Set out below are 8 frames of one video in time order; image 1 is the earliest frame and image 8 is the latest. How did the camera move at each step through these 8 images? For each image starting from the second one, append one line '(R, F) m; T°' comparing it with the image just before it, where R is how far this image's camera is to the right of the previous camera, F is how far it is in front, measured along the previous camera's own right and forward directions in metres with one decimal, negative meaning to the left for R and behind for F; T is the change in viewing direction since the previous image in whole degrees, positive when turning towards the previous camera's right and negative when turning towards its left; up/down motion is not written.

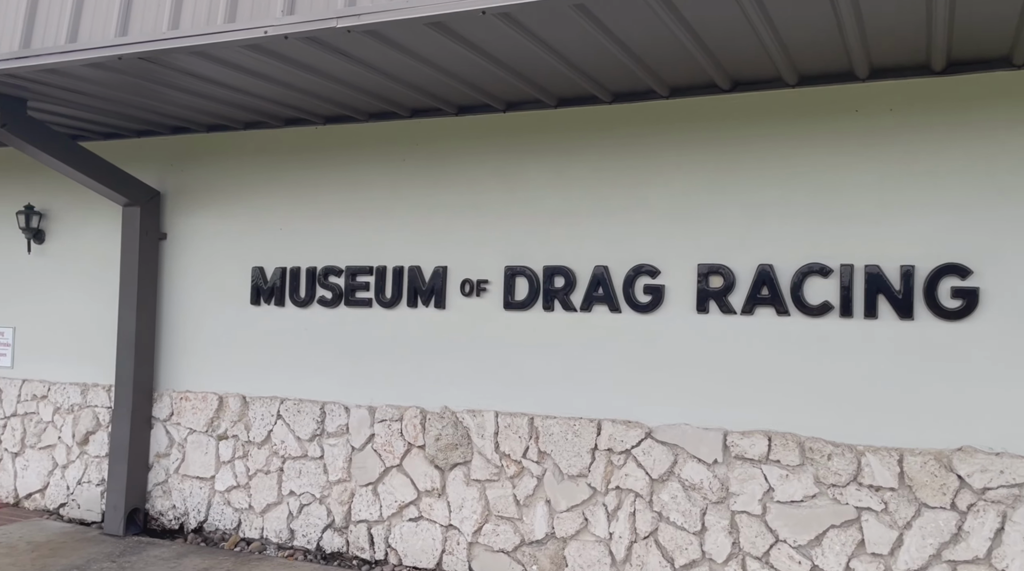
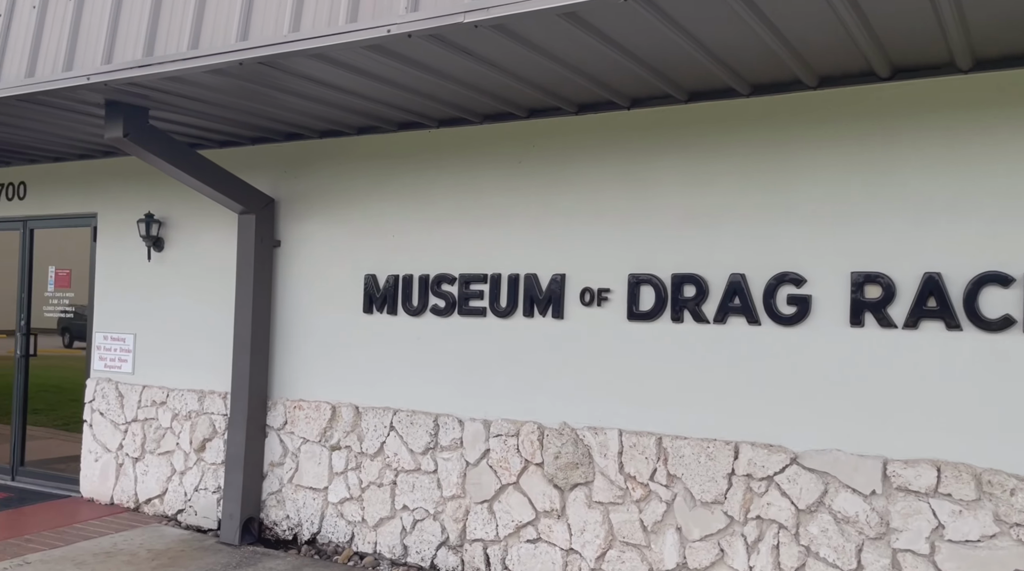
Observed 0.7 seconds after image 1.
(-0.1, +0.3) m; -6°
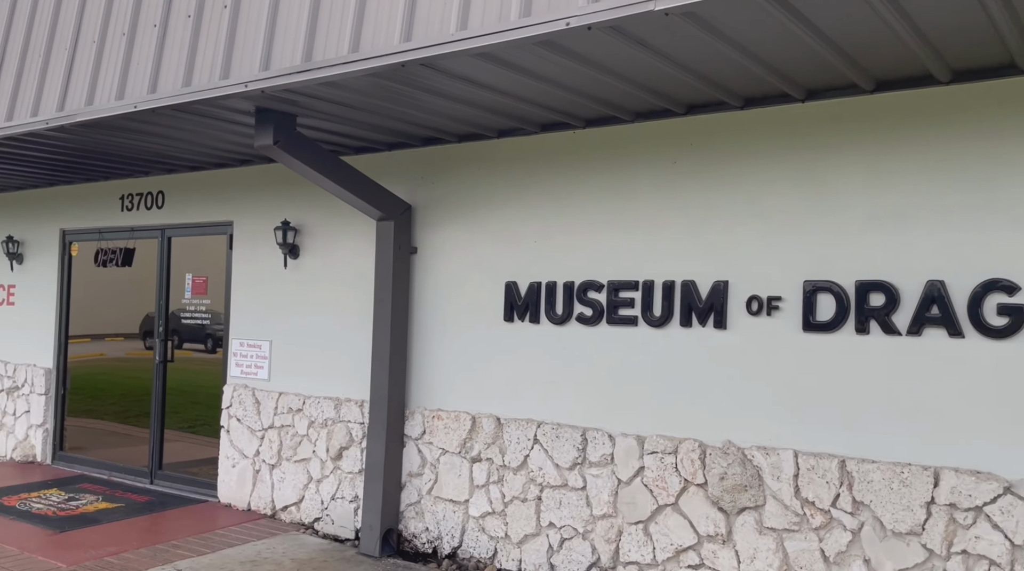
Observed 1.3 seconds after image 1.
(-0.3, +0.2) m; -6°
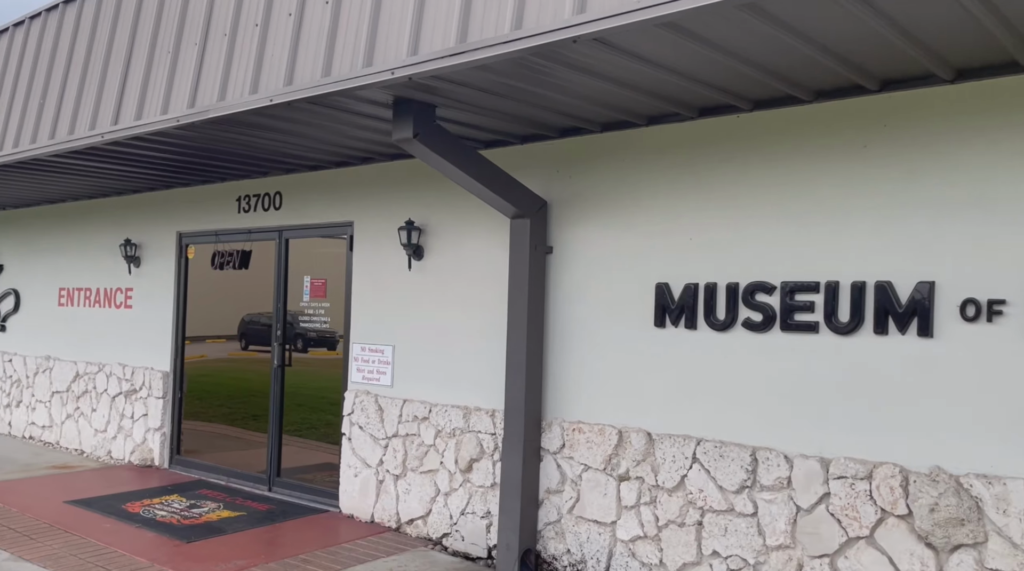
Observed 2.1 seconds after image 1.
(-0.4, +0.4) m; -5°
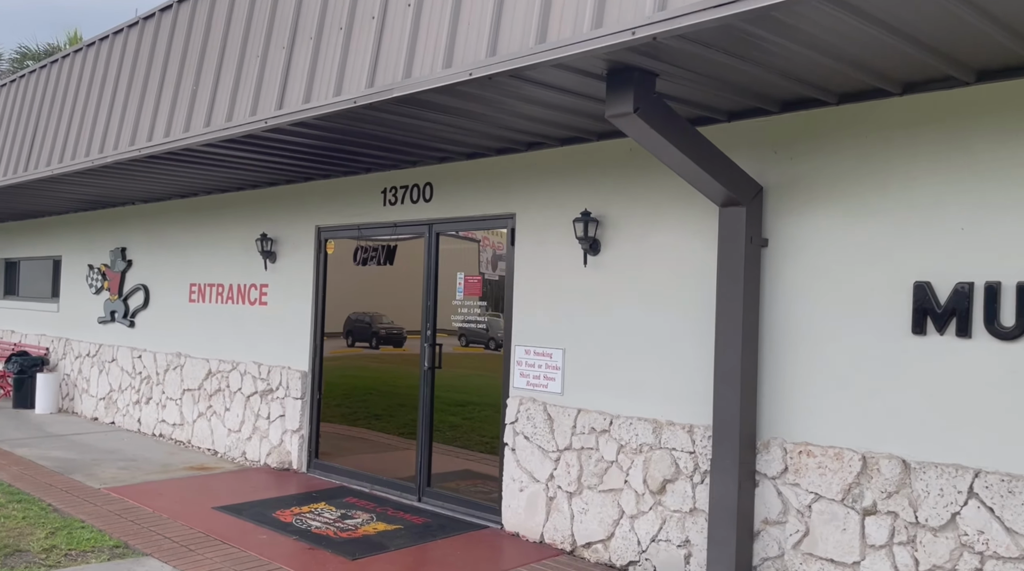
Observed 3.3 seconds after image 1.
(-0.7, +0.6) m; -5°
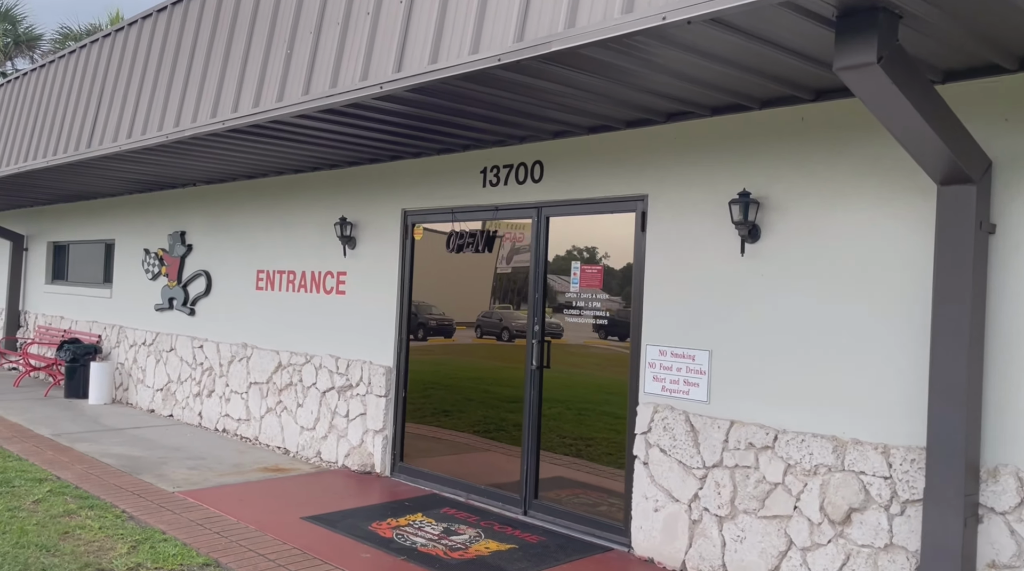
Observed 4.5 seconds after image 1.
(-0.7, +0.8) m; -2°
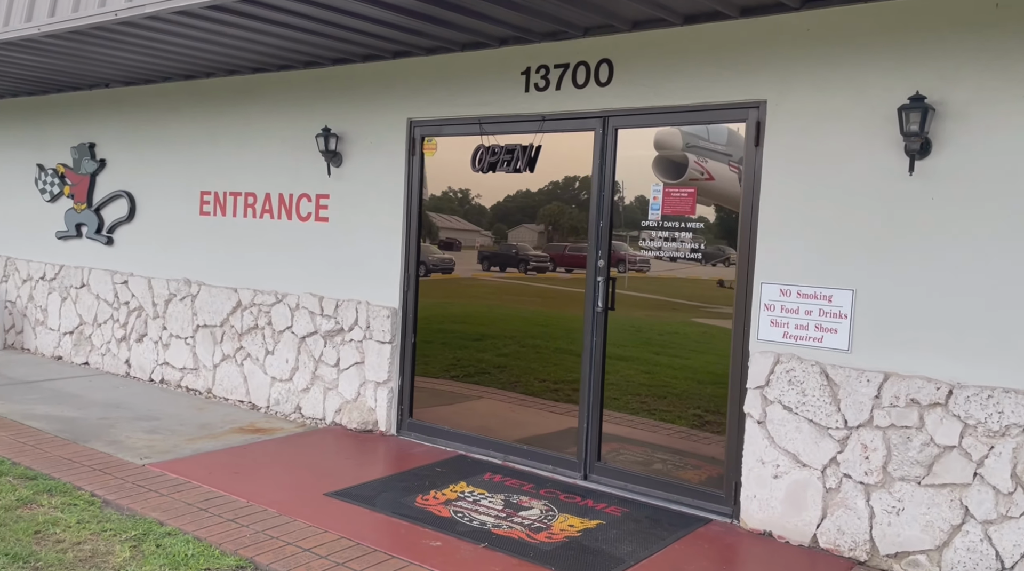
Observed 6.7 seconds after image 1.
(-1.2, +1.2) m; +9°
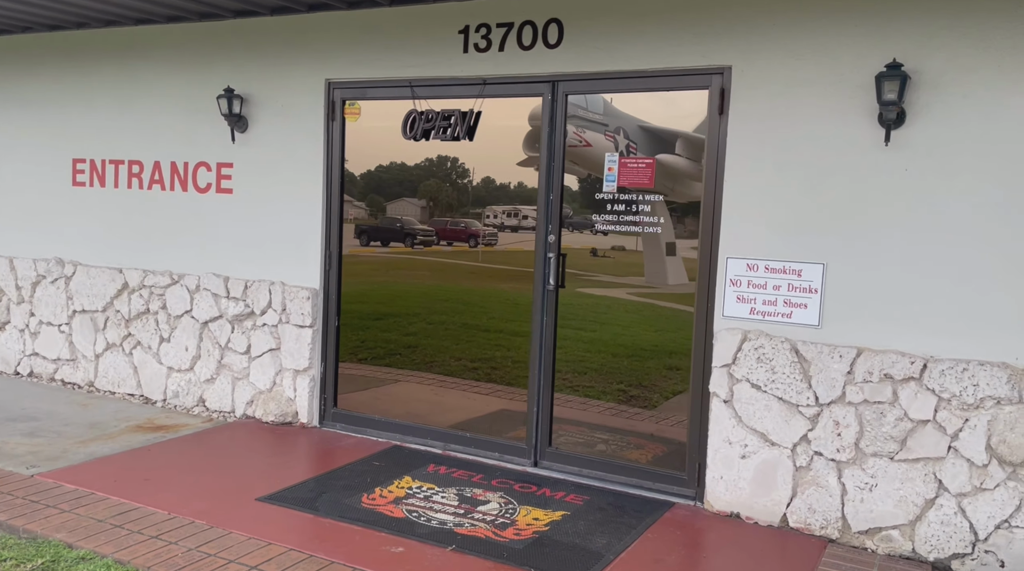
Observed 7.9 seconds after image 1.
(-0.5, +0.4) m; +9°
